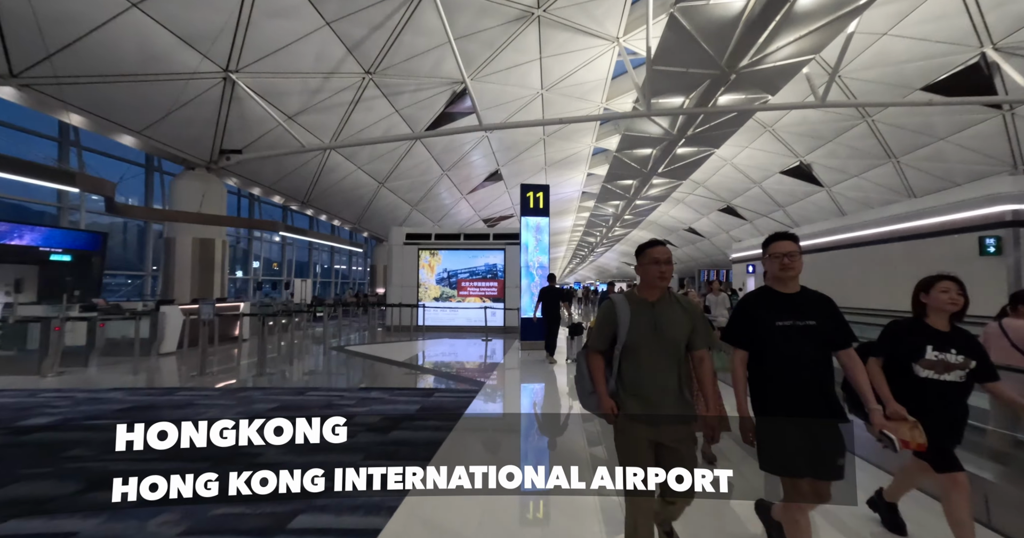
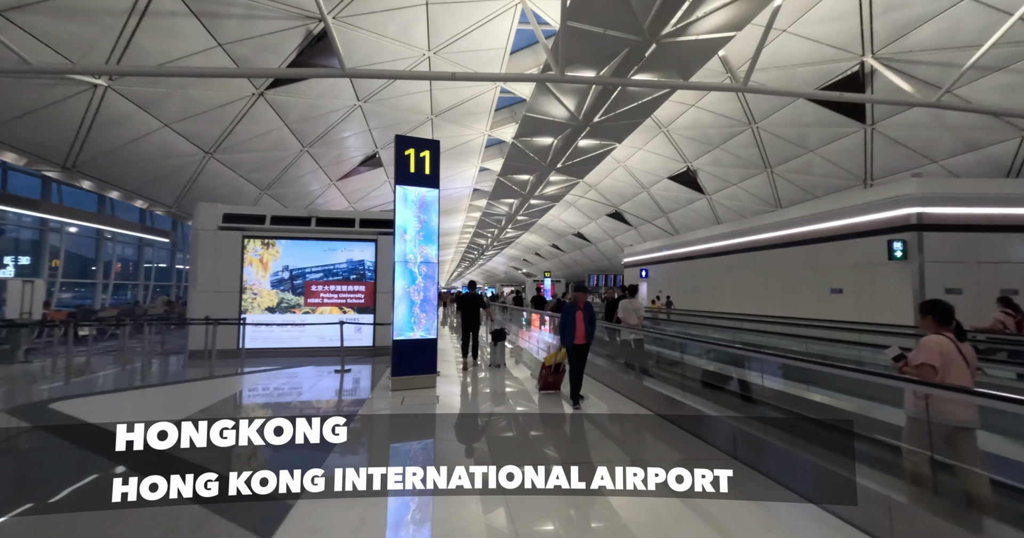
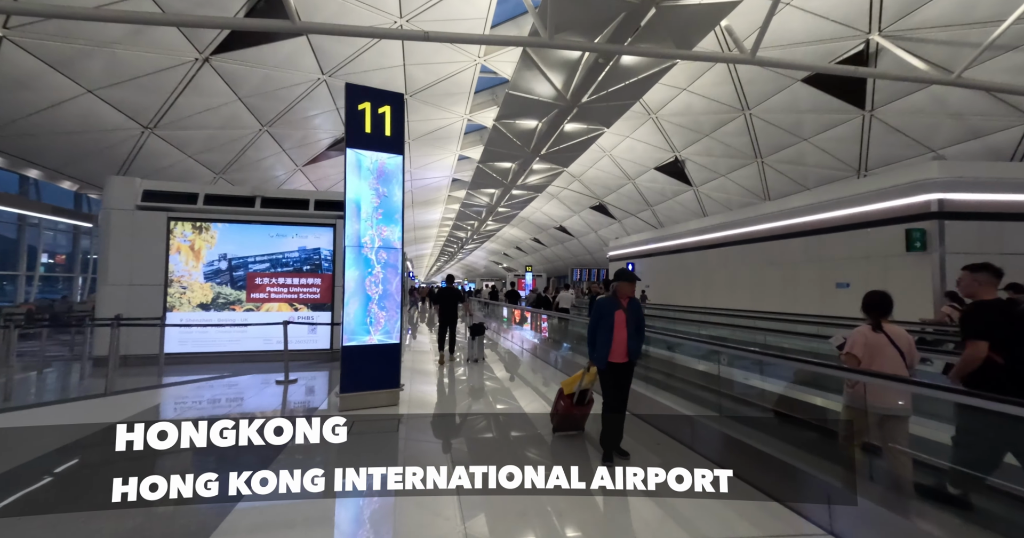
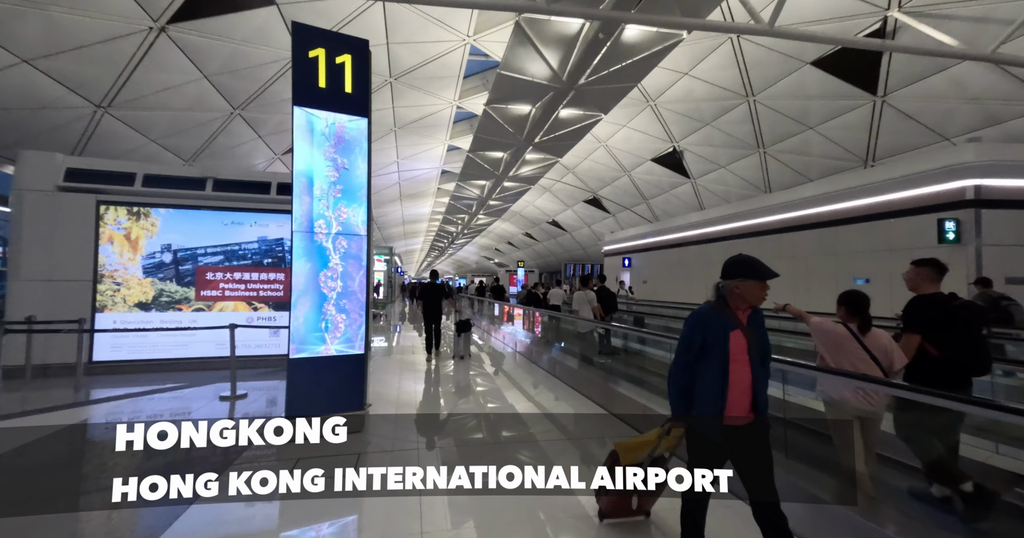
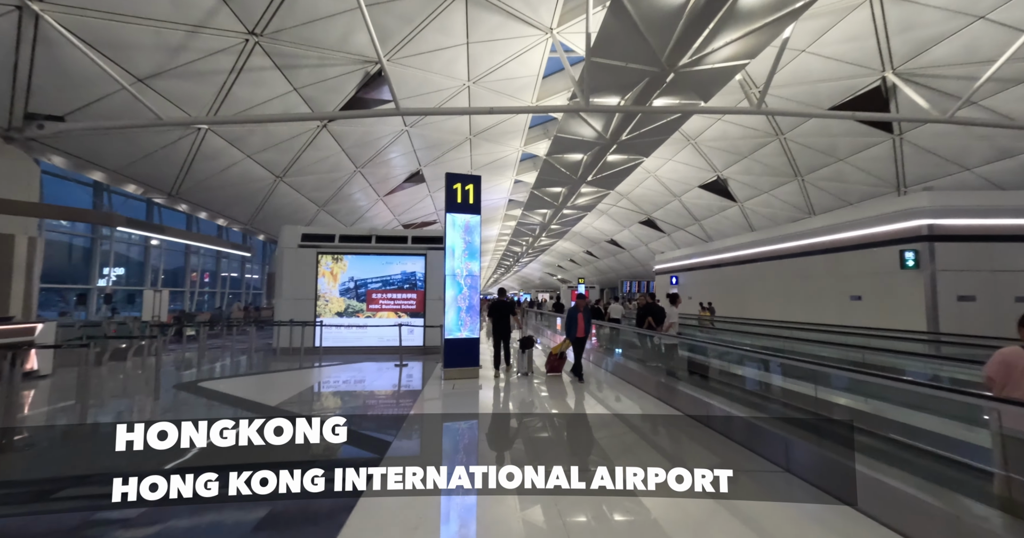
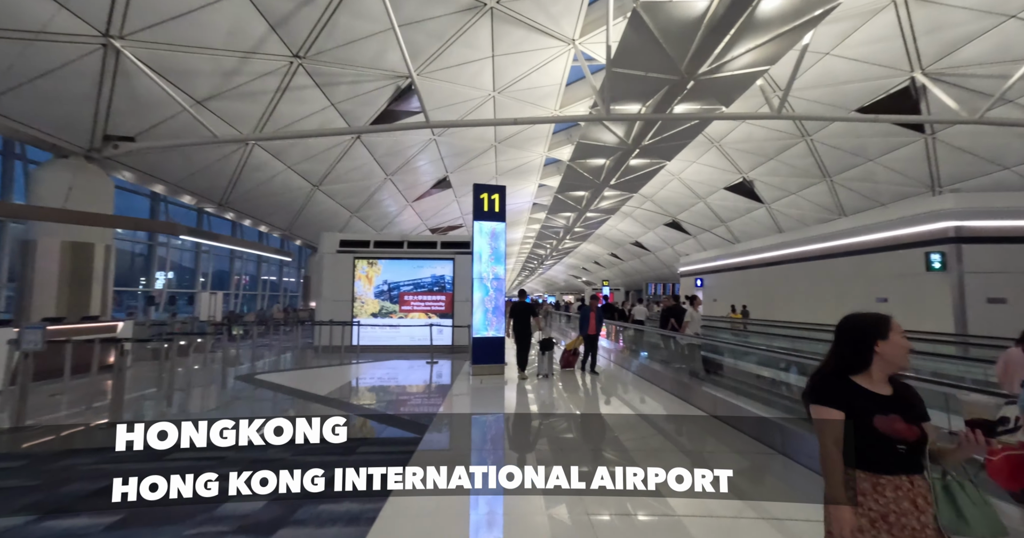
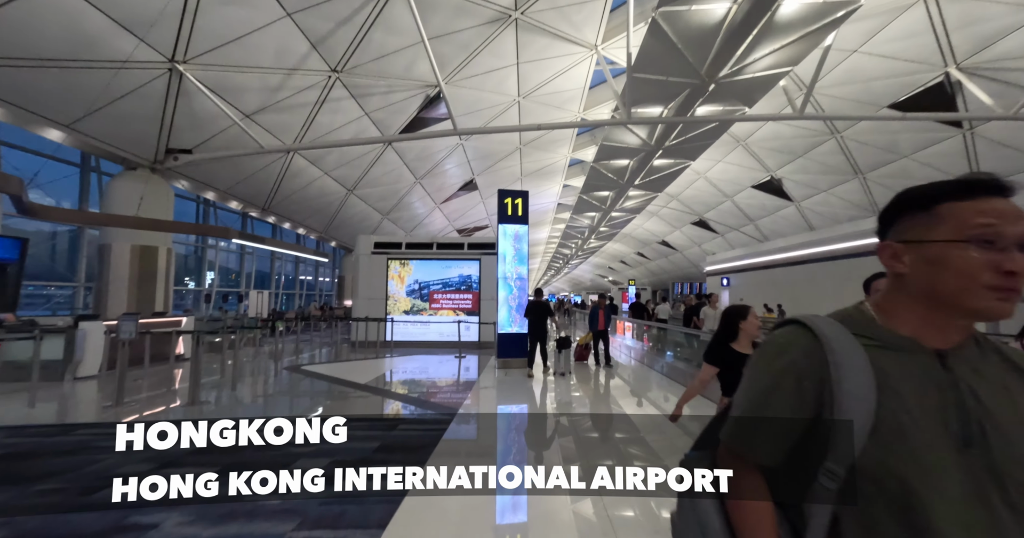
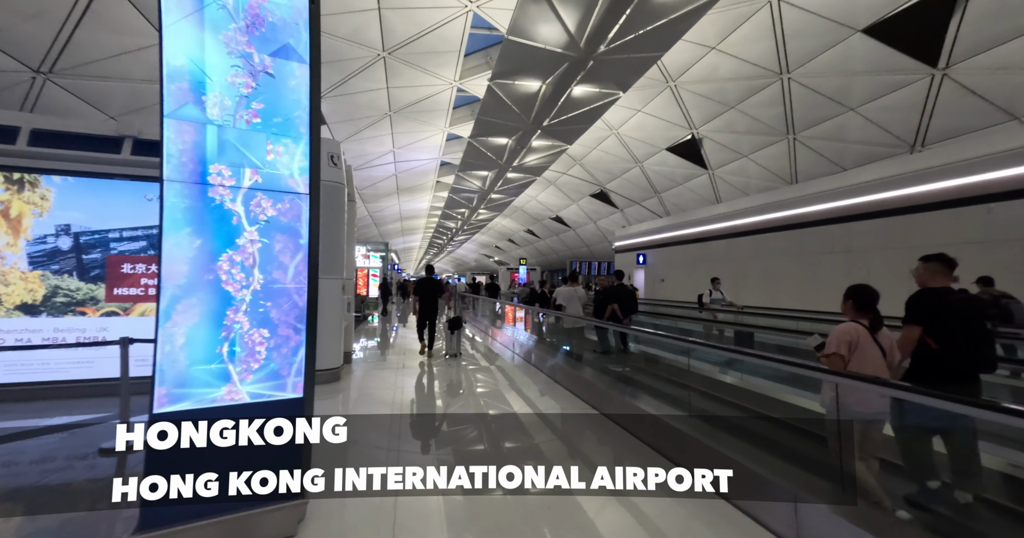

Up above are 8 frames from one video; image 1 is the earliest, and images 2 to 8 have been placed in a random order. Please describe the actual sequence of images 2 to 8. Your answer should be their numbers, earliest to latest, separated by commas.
7, 6, 5, 2, 3, 4, 8
